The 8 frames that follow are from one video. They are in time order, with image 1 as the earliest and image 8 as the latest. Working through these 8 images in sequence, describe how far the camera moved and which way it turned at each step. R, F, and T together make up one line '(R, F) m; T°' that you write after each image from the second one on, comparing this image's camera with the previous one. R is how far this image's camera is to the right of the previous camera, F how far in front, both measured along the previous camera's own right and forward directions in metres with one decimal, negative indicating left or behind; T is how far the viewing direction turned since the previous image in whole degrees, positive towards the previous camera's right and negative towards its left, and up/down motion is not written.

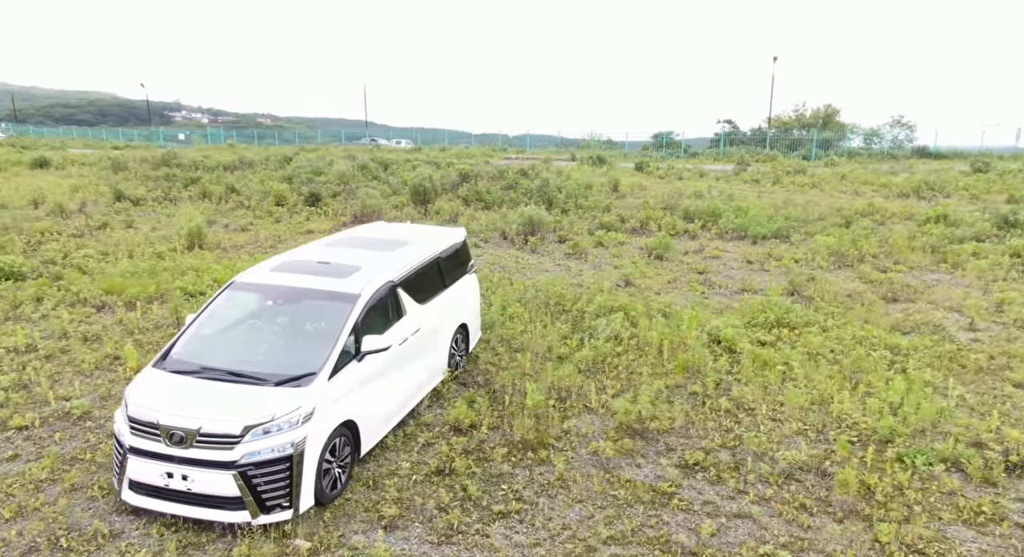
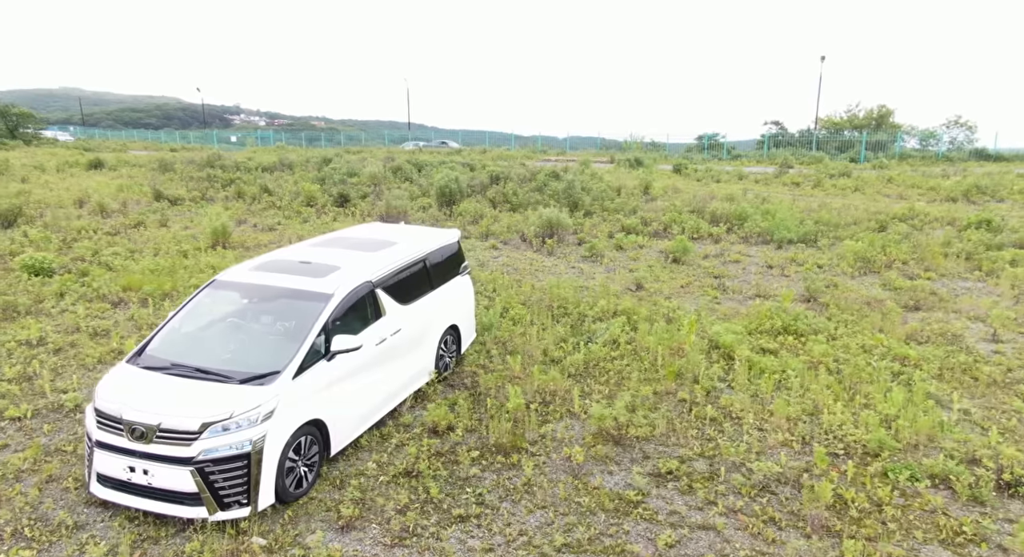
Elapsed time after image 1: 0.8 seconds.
(+0.5, +0.1) m; -3°
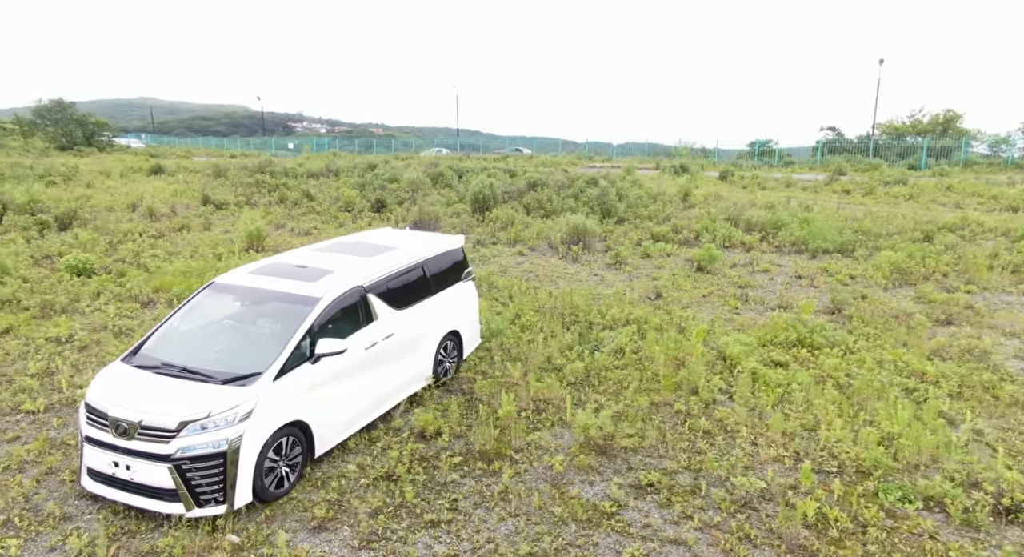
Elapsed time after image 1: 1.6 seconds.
(+0.5, 0.0) m; -4°
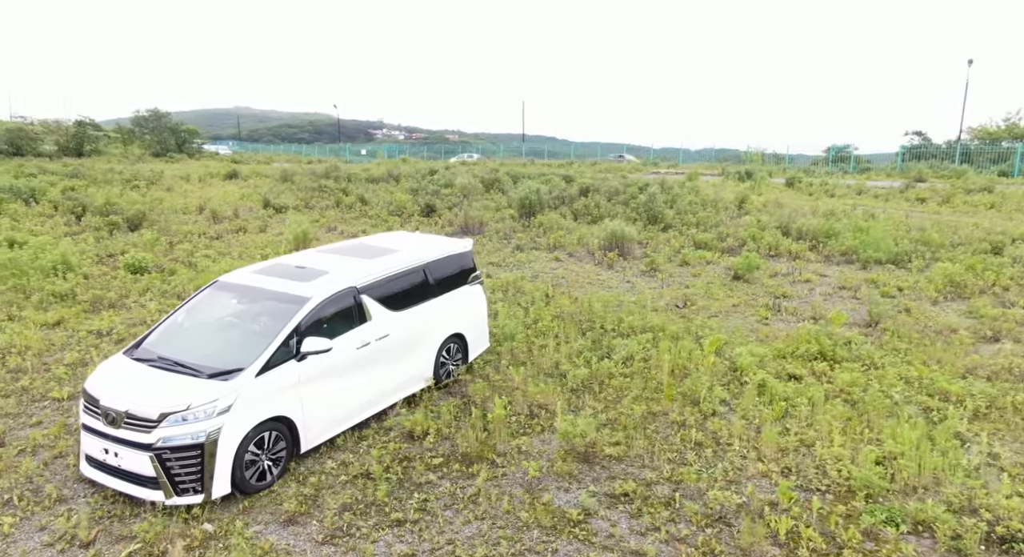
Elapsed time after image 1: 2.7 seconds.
(+0.6, 0.0) m; -5°
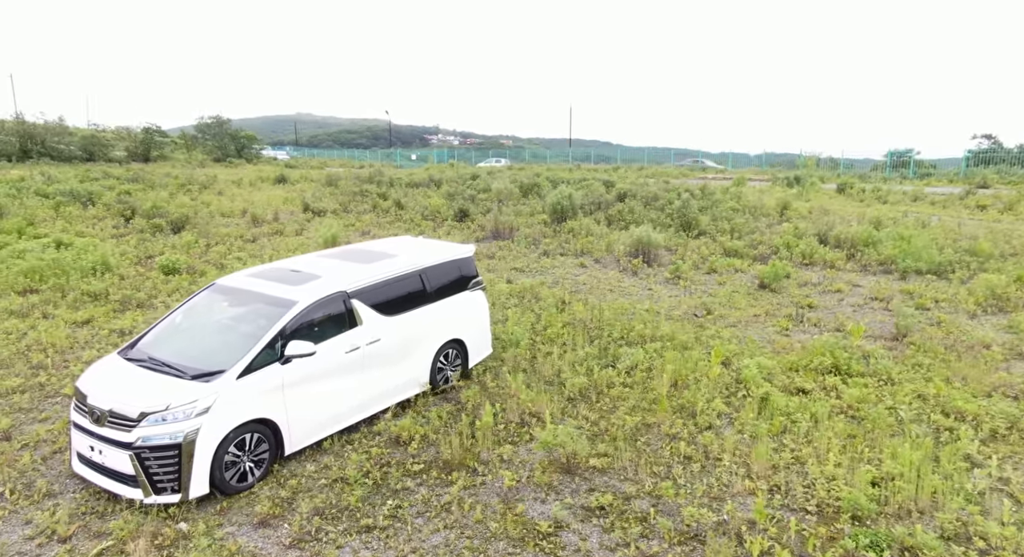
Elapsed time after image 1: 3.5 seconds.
(+0.5, +0.1) m; -4°
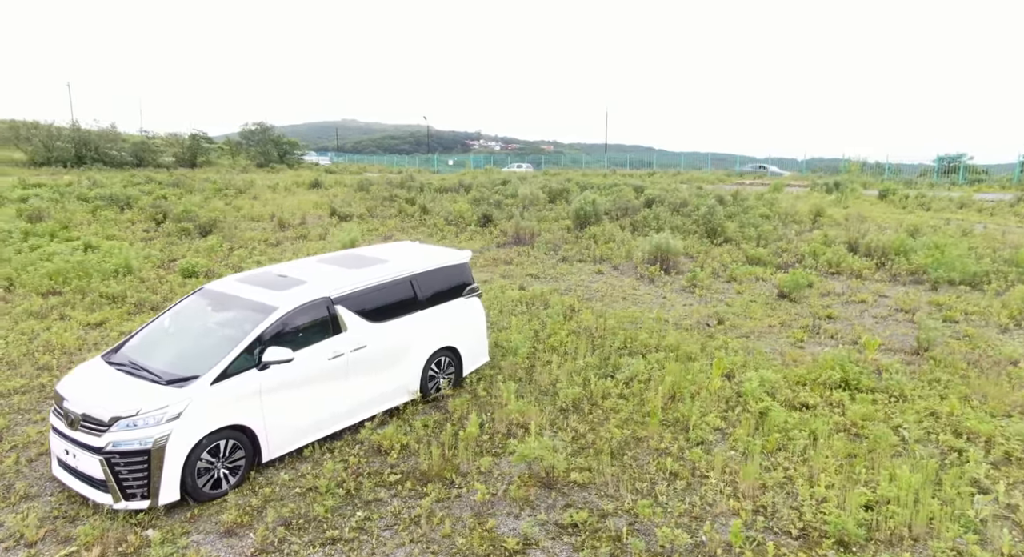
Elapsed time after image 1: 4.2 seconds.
(+0.4, +0.1) m; -3°
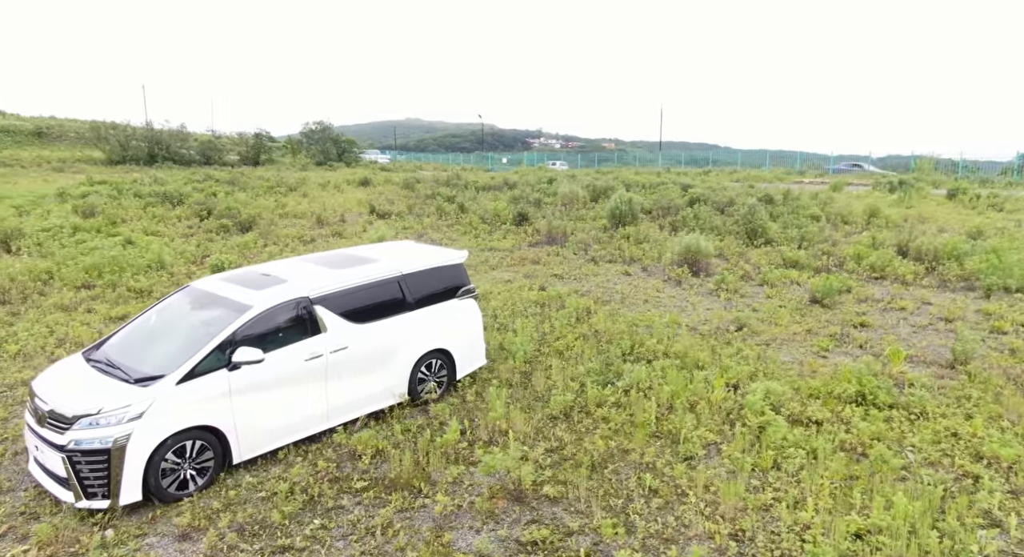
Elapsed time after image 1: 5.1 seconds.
(+0.6, +0.2) m; -4°
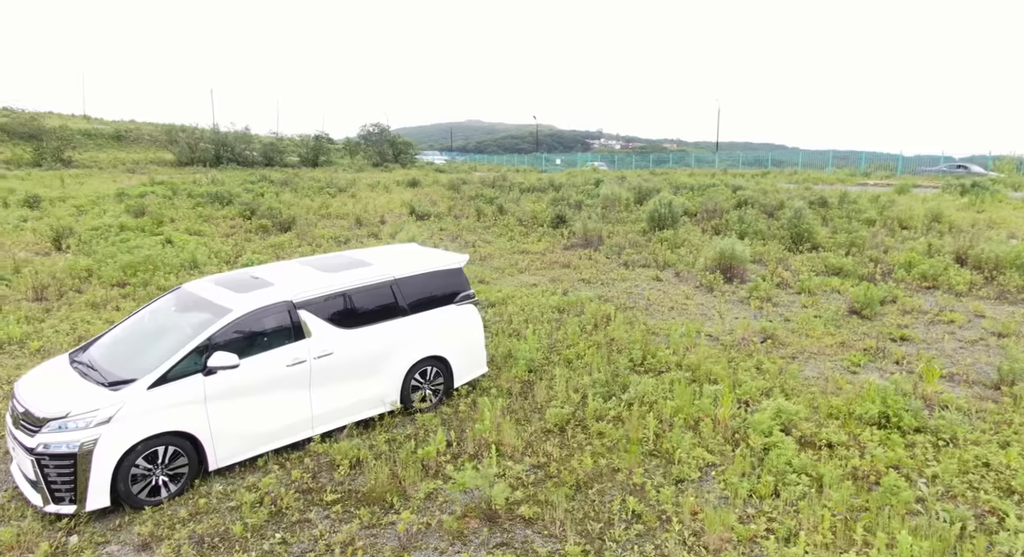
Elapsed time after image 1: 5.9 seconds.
(+0.5, +0.3) m; -4°
